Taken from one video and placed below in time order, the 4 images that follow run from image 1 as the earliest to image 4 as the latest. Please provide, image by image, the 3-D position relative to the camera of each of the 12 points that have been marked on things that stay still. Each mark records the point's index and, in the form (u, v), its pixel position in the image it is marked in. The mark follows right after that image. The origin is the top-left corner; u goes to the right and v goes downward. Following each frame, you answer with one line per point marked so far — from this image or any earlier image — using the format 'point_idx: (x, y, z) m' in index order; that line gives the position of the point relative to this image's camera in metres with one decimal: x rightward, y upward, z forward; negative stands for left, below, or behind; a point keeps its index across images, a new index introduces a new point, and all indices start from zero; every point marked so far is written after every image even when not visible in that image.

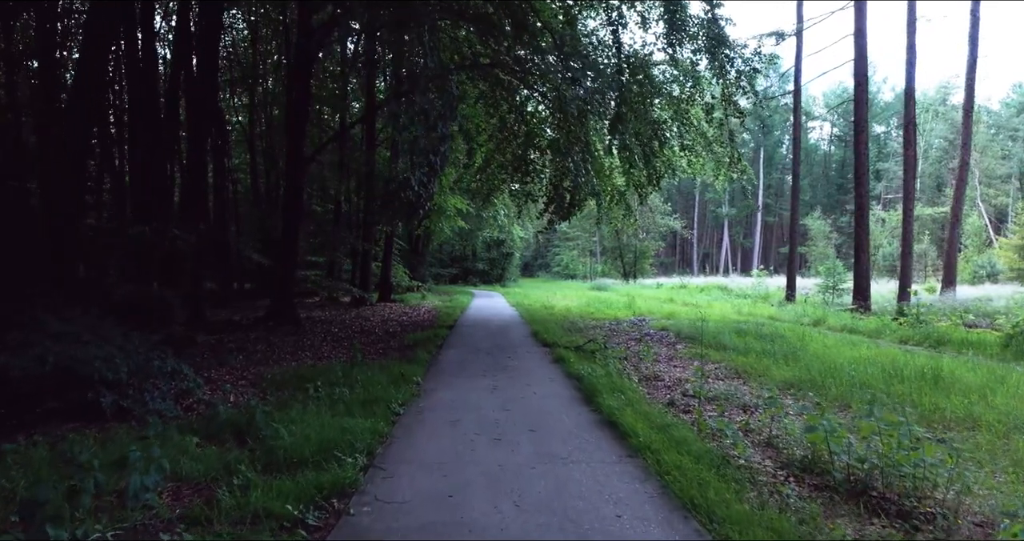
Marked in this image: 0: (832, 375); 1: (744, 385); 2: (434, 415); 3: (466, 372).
0: (+3.9, -1.3, +7.3) m
1: (+2.9, -1.4, +7.4) m
2: (-0.7, -1.3, +5.5) m
3: (-0.6, -1.3, +7.9) m
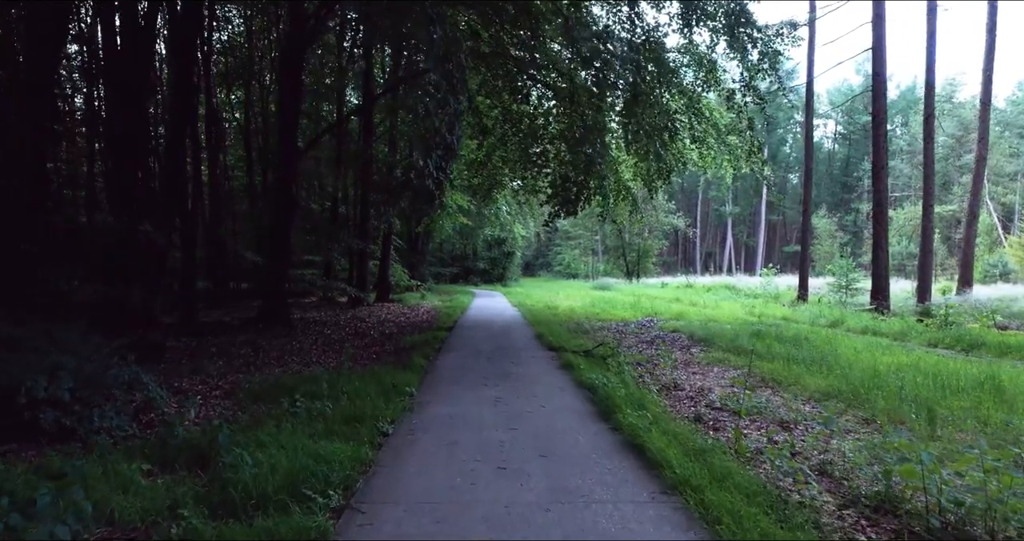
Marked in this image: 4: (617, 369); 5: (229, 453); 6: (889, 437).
0: (+4.0, -1.3, +6.5) m
1: (+2.9, -1.4, +6.6) m
2: (-0.7, -1.3, +4.7) m
3: (-0.6, -1.3, +7.1) m
4: (+1.4, -1.3, +7.7) m
5: (-1.9, -1.2, +4.0) m
6: (+3.1, -1.4, +4.9) m
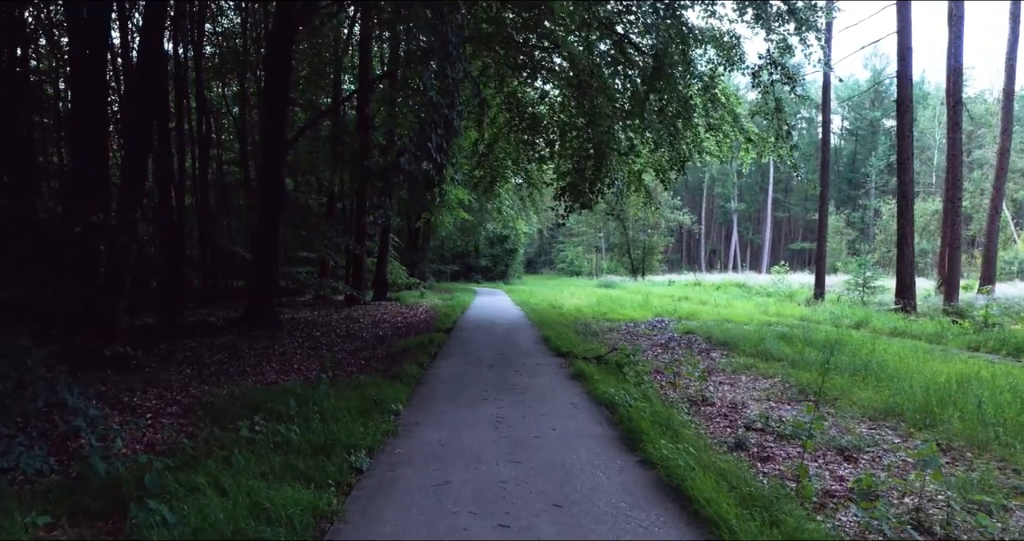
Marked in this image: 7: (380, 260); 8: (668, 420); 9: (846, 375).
0: (+4.0, -1.2, +5.6) m
1: (+3.0, -1.4, +5.7) m
2: (-0.6, -1.3, +3.8) m
3: (-0.5, -1.3, +6.2) m
4: (+1.4, -1.2, +6.7) m
5: (-1.9, -1.2, +3.1) m
6: (+3.1, -1.3, +3.9) m
7: (-4.3, +0.3, +19.3) m
8: (+1.2, -1.2, +4.8) m
9: (+4.0, -1.2, +7.2) m
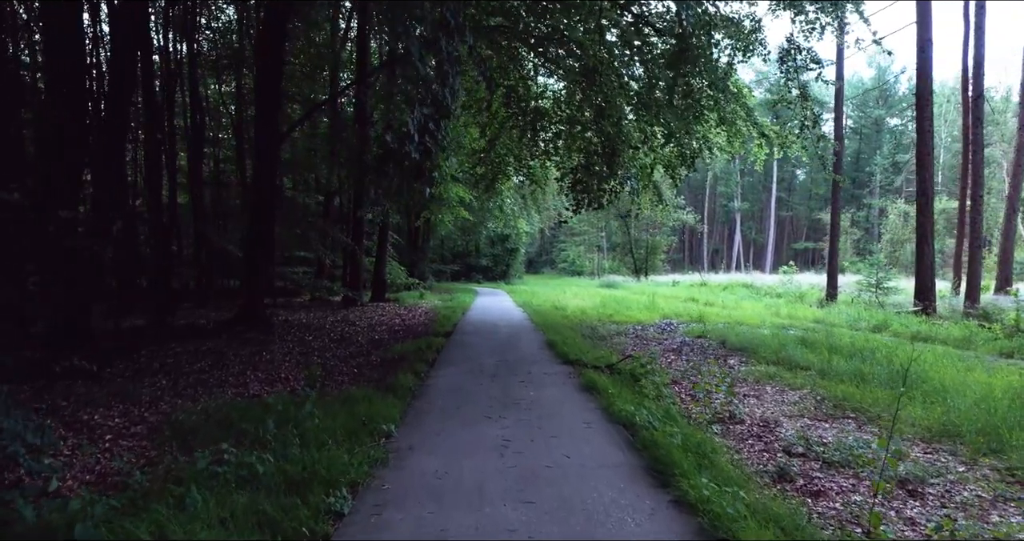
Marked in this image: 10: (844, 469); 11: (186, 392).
0: (+4.1, -1.2, +5.0) m
1: (+3.0, -1.4, +5.1) m
2: (-0.6, -1.3, +3.2) m
3: (-0.5, -1.3, +5.5) m
4: (+1.5, -1.2, +6.1) m
5: (-1.8, -1.2, +2.5) m
6: (+3.2, -1.4, +3.3) m
7: (-4.2, +0.3, +18.7) m
8: (+1.3, -1.2, +4.2) m
9: (+4.1, -1.3, +6.5) m
10: (+2.3, -1.4, +4.2) m
11: (-3.4, -1.3, +6.3) m
